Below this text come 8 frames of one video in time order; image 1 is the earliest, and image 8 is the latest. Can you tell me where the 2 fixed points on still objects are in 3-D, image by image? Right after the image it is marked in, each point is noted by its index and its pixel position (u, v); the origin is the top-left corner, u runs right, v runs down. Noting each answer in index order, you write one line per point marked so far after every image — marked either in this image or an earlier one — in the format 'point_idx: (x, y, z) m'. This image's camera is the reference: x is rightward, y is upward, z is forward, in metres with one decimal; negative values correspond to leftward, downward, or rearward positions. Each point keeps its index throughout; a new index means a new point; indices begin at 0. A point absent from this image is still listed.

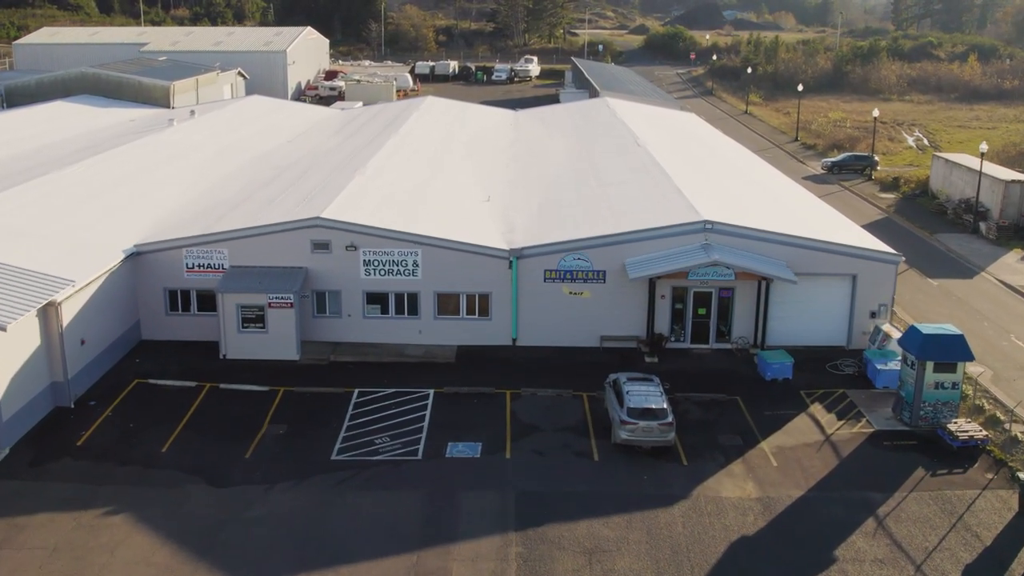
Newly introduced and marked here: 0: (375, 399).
0: (-2.0, -1.7, +19.9) m
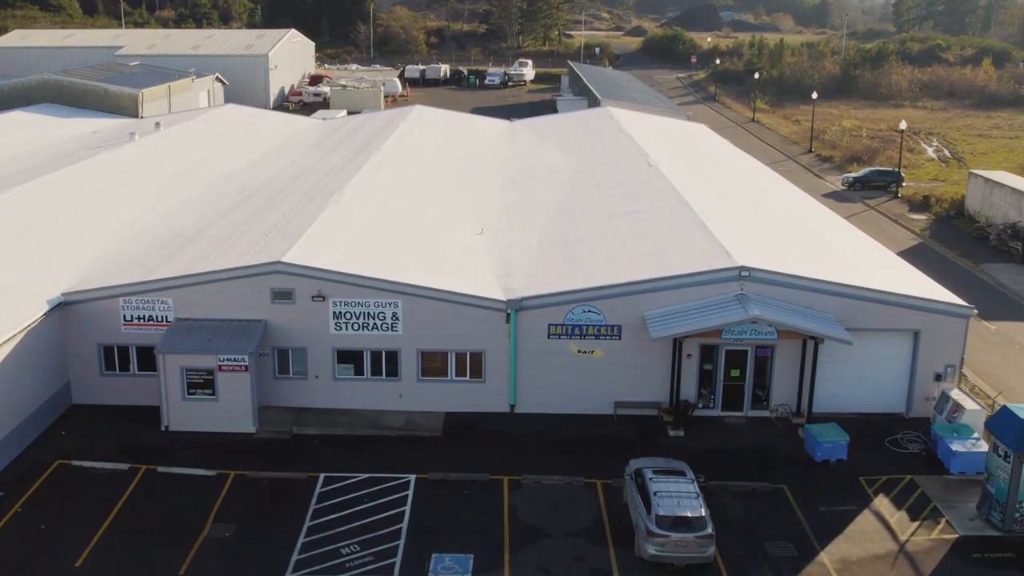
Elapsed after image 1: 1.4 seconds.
0: (-2.1, -2.5, +16.4) m
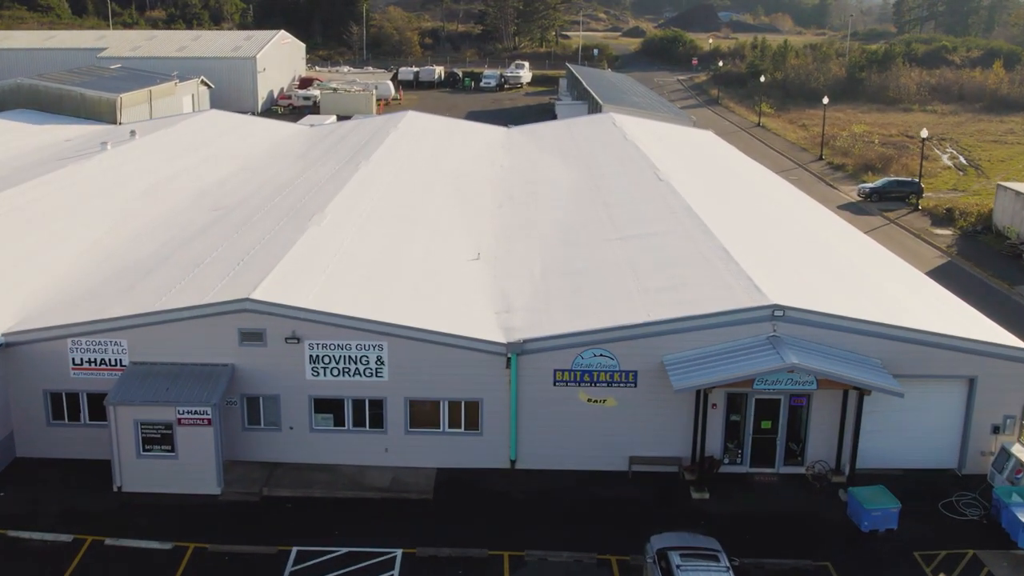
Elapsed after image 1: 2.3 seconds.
0: (-2.0, -3.0, +14.2) m
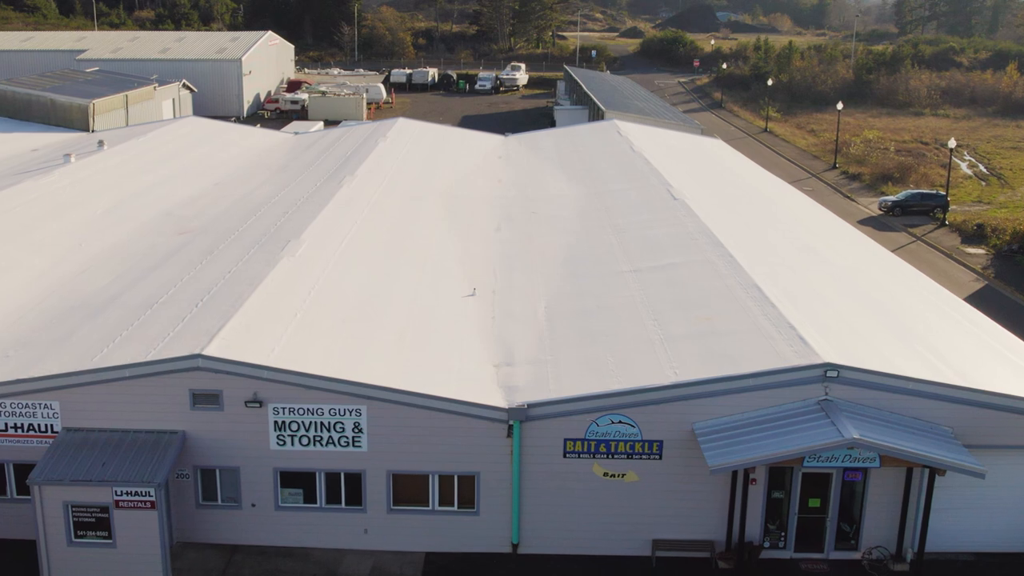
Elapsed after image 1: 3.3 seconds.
0: (-2.0, -3.5, +11.6) m
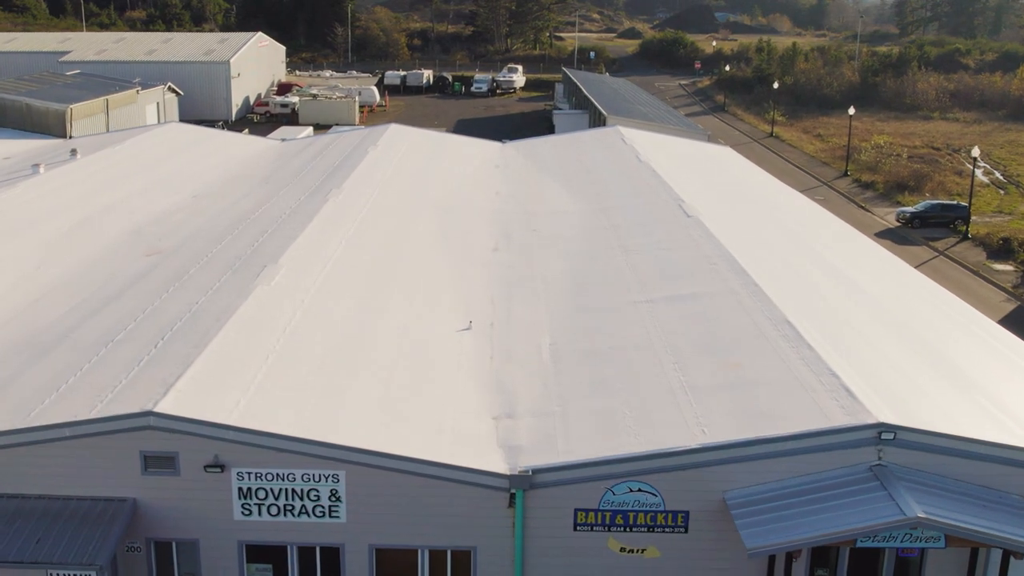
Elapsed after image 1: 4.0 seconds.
0: (-2.0, -3.9, +9.7) m
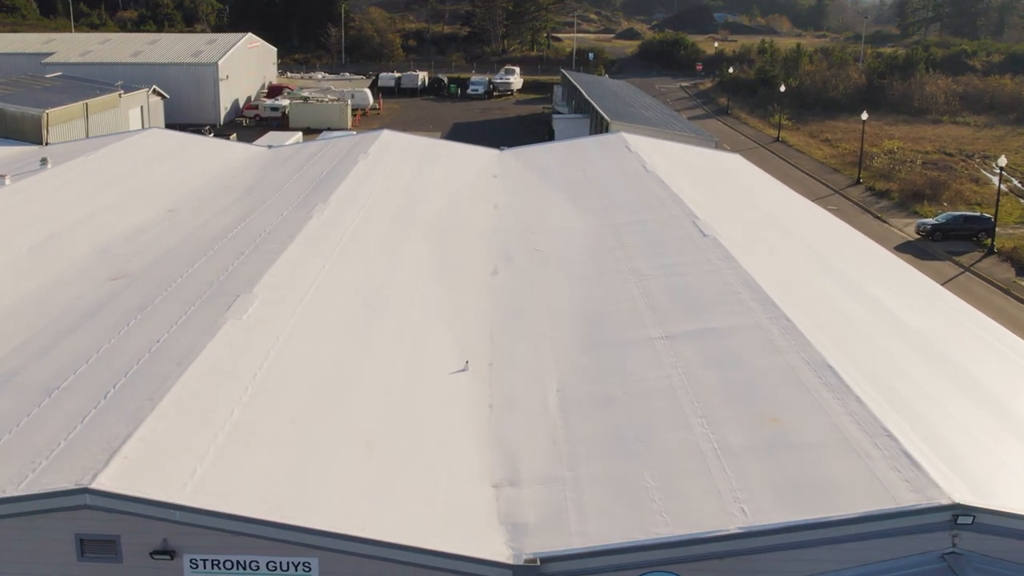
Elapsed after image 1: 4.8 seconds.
0: (-1.9, -4.3, +7.9) m
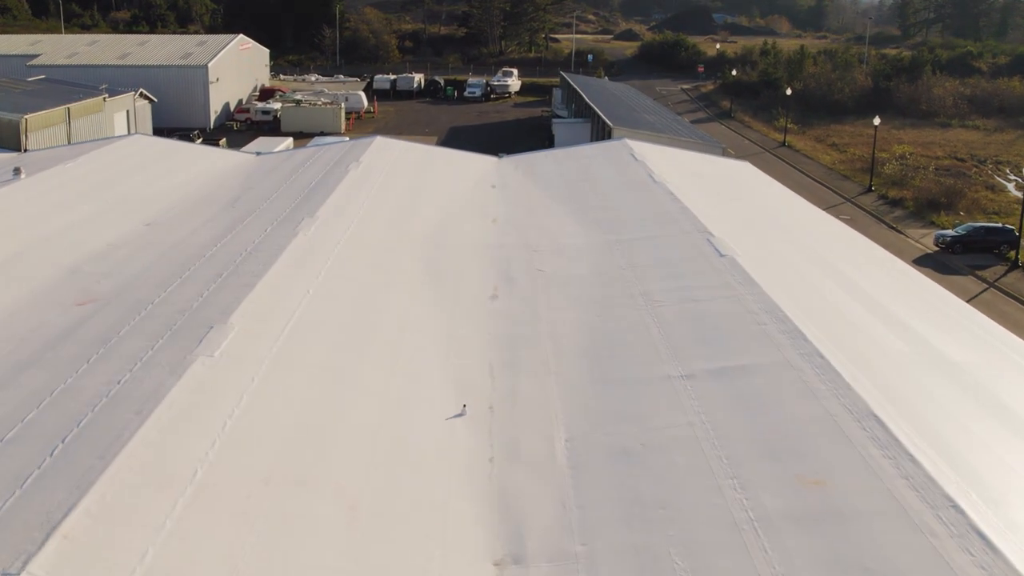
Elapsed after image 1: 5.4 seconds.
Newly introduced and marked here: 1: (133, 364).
0: (-1.9, -4.7, +6.3) m
1: (-3.8, -0.8, +13.1) m
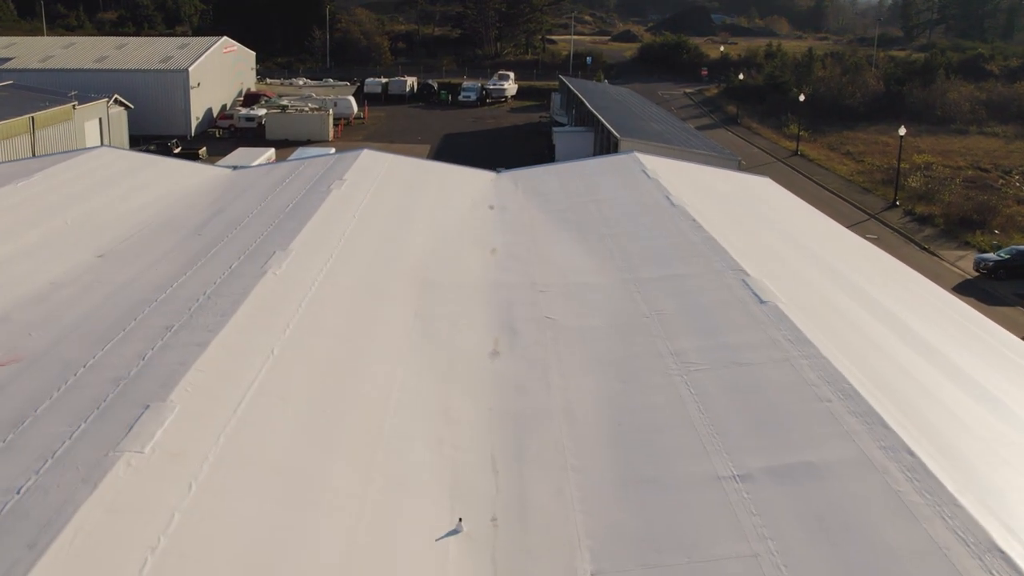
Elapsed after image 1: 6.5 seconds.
0: (-1.8, -5.3, +3.5) m
1: (-3.7, -1.5, +10.2) m
